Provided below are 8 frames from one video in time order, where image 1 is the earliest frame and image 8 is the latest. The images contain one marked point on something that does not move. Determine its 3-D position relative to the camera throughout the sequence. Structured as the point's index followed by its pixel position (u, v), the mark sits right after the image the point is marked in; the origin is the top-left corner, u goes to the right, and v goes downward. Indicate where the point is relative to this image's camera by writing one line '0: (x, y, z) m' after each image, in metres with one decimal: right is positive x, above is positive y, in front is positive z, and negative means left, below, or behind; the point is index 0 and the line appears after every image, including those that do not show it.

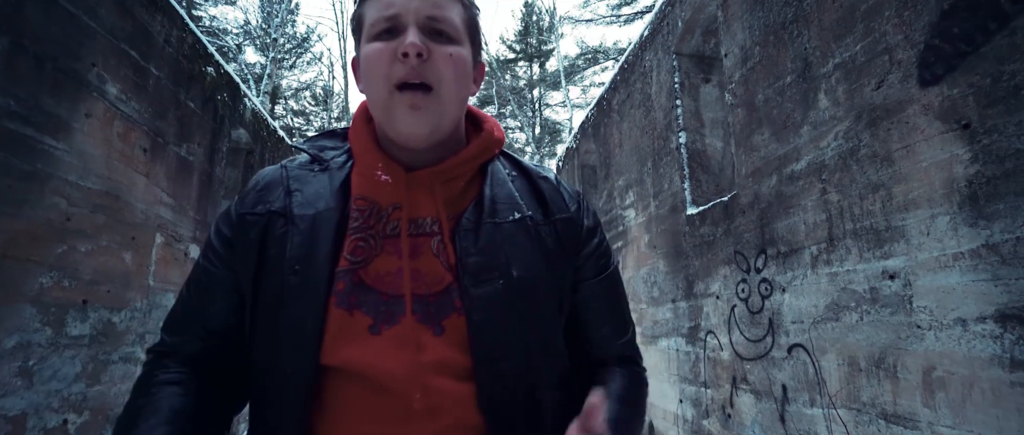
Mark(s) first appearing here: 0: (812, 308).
0: (+1.6, -0.5, +2.8) m
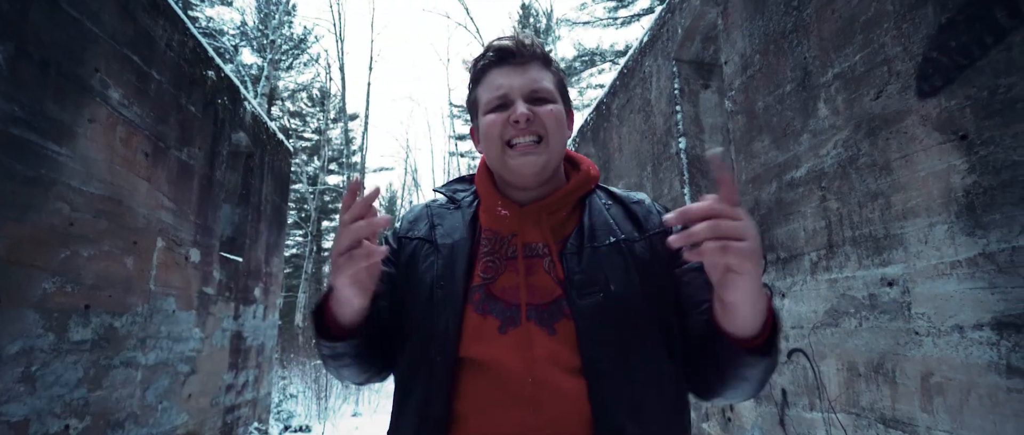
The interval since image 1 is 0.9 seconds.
0: (+1.6, -0.5, +2.8) m
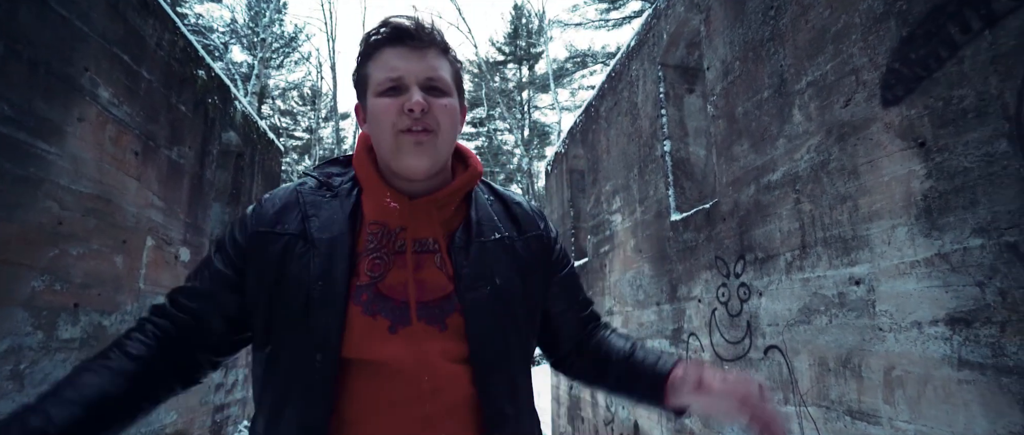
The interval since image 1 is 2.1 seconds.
0: (+1.5, -0.5, +2.9) m
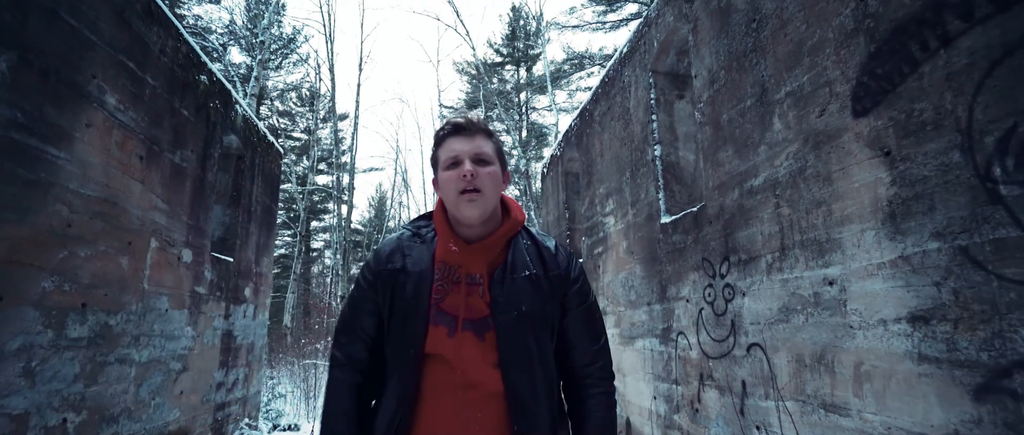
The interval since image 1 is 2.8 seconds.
0: (+1.5, -0.6, +3.1) m
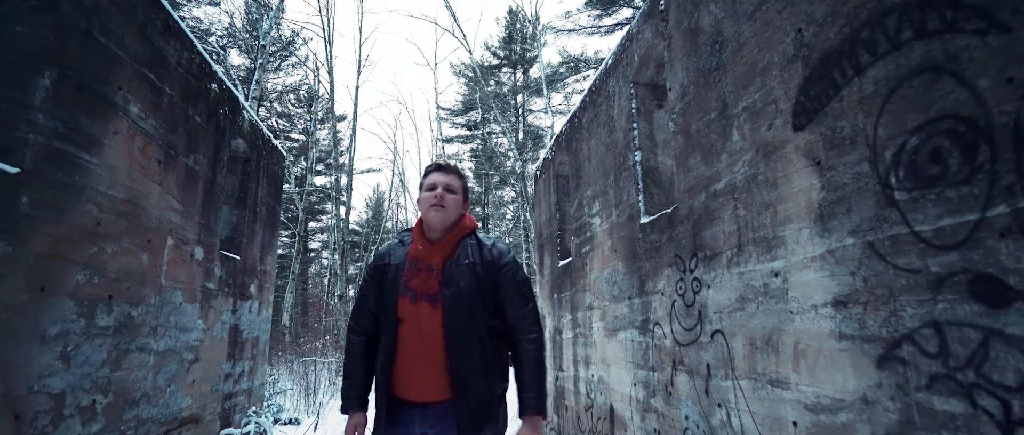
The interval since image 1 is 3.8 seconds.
0: (+1.4, -0.6, +3.5) m
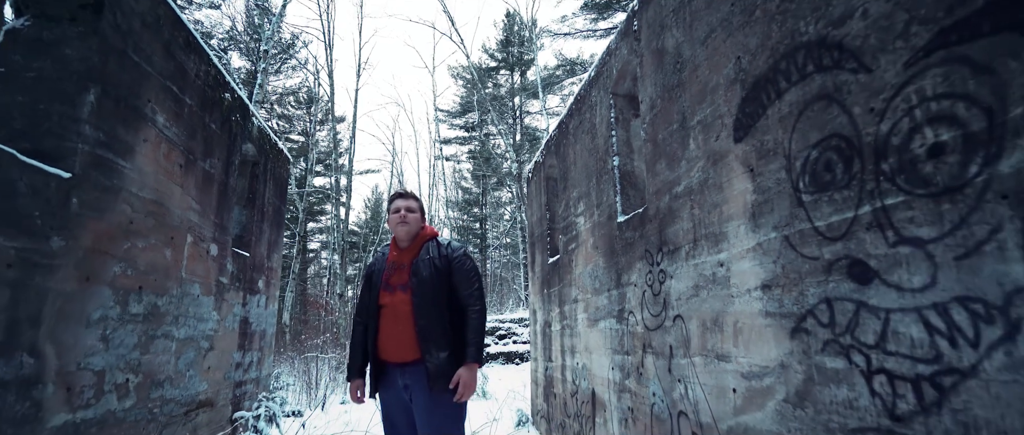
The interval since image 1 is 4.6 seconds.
0: (+1.3, -0.5, +4.0) m
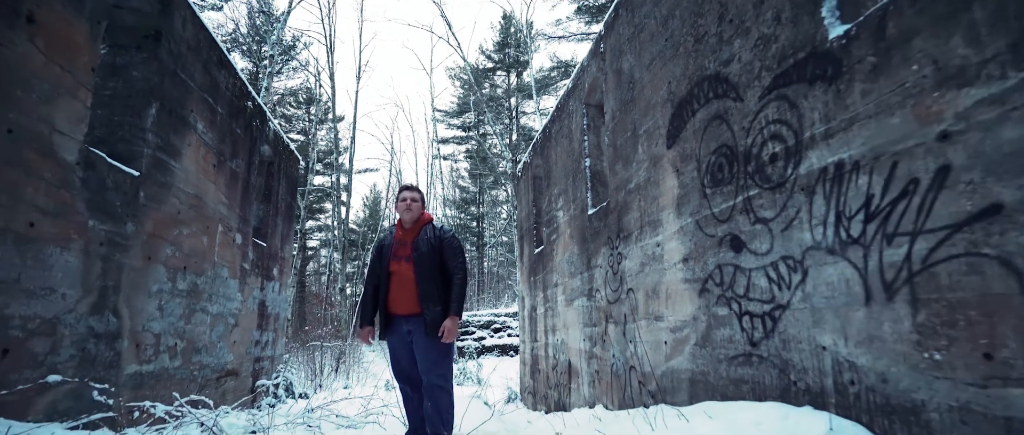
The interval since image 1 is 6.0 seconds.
0: (+1.2, -0.5, +4.9) m
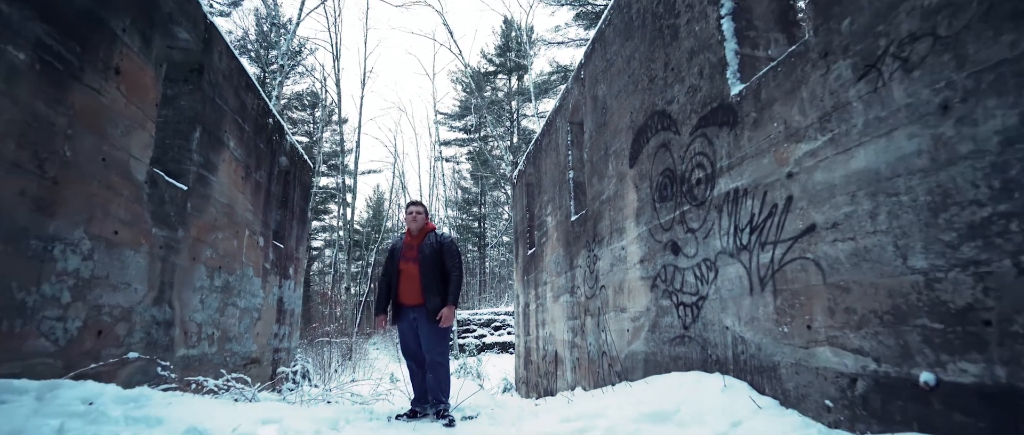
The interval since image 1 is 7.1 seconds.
0: (+1.0, -0.5, +5.7) m
